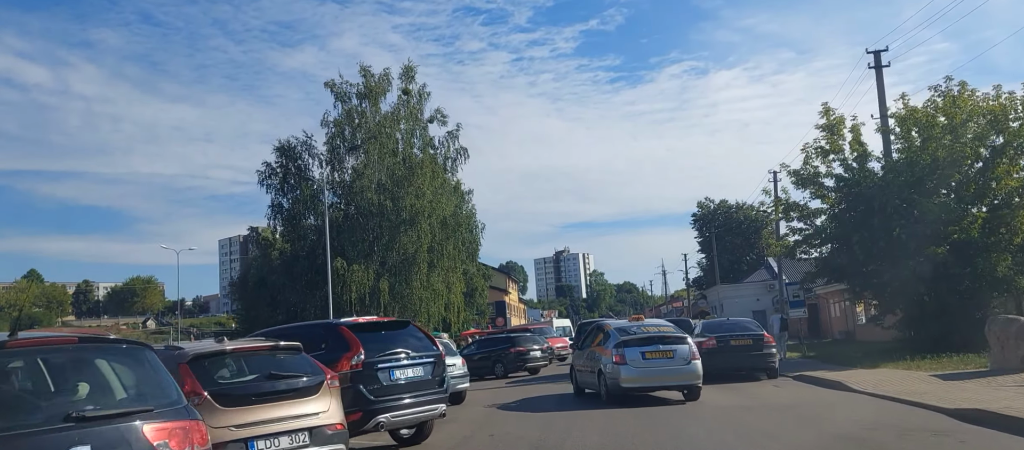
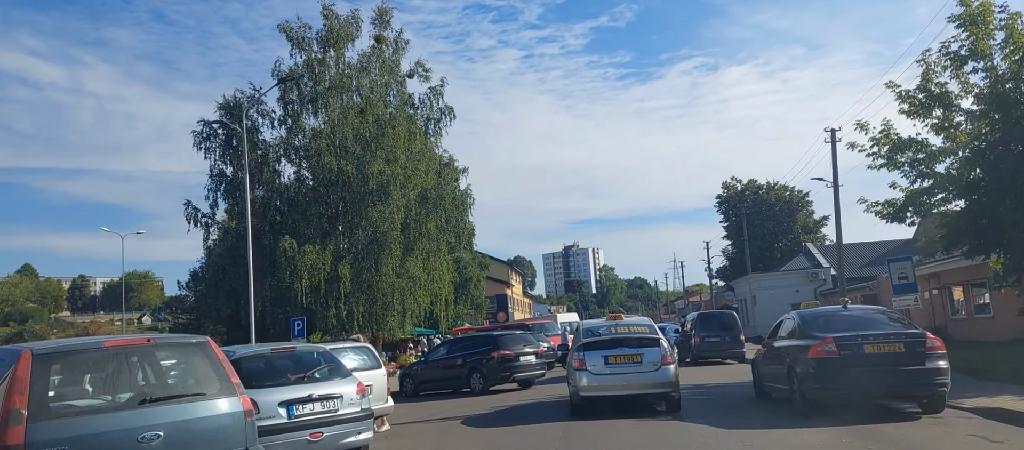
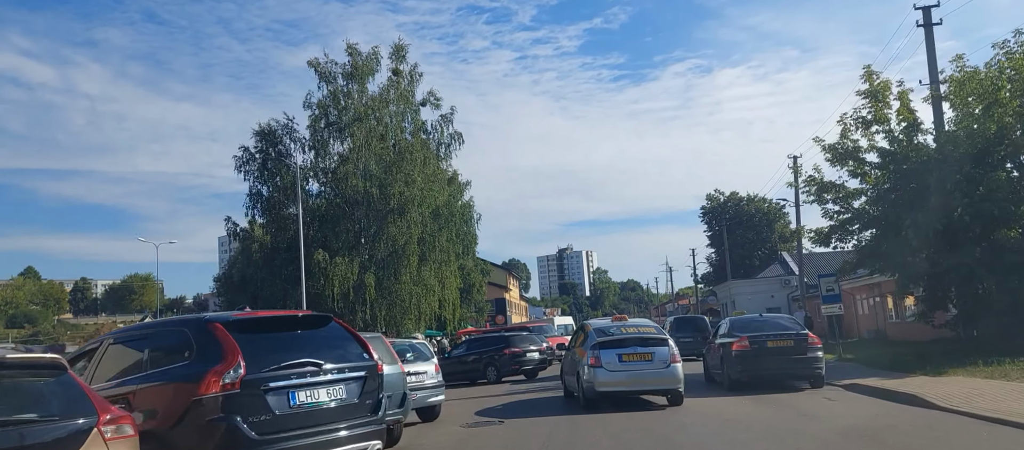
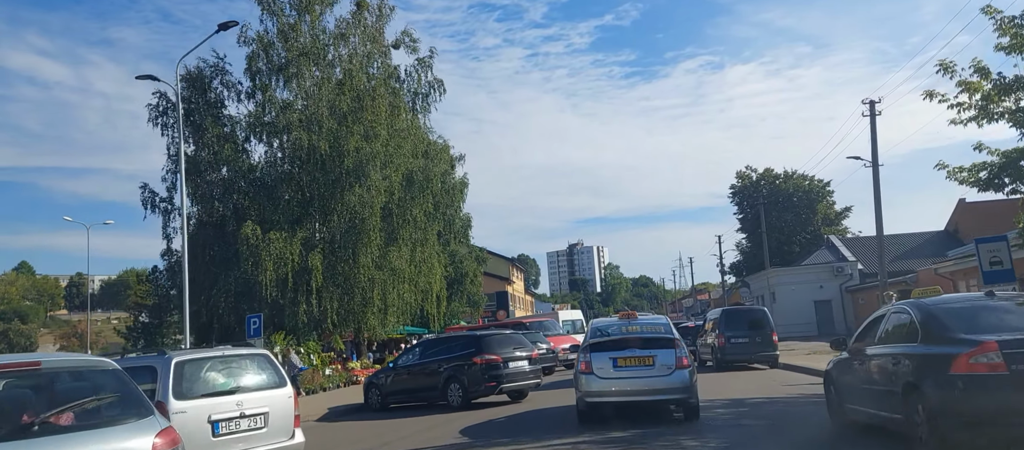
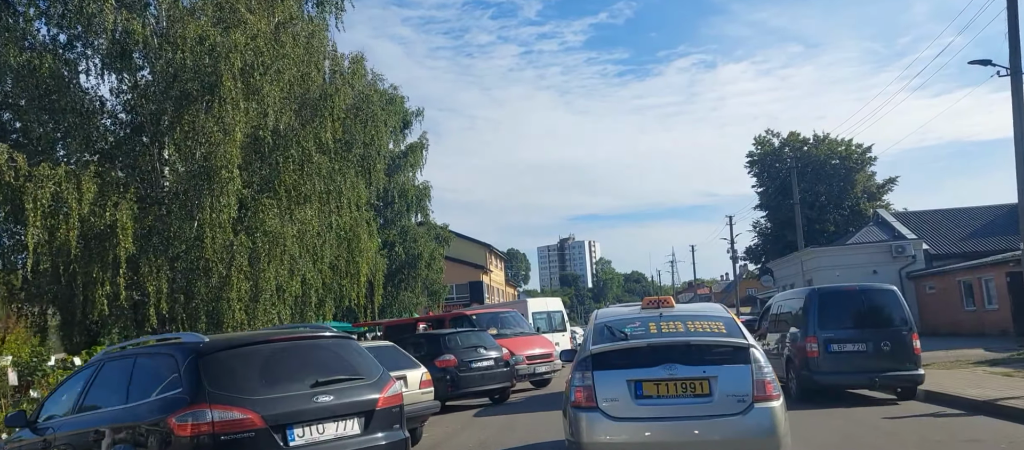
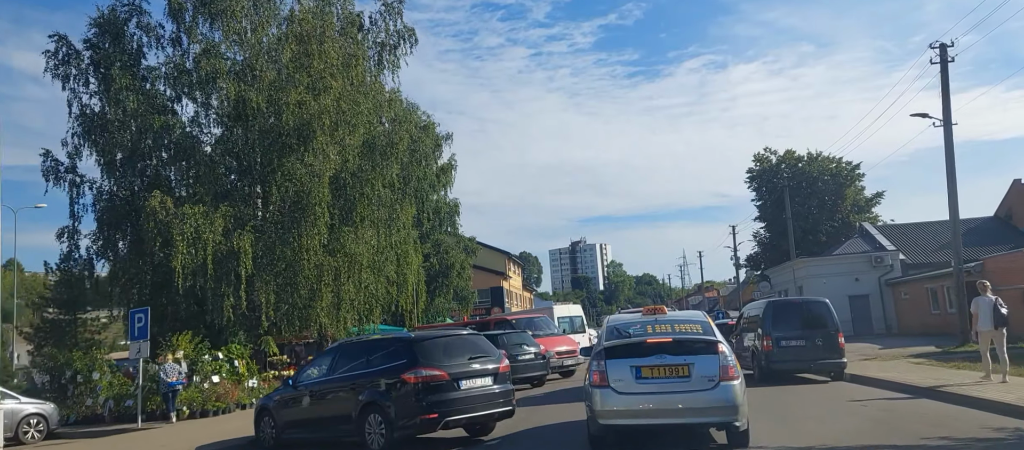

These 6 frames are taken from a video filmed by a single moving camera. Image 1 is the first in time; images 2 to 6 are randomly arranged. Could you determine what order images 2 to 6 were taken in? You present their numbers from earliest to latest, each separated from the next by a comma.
3, 2, 4, 6, 5
